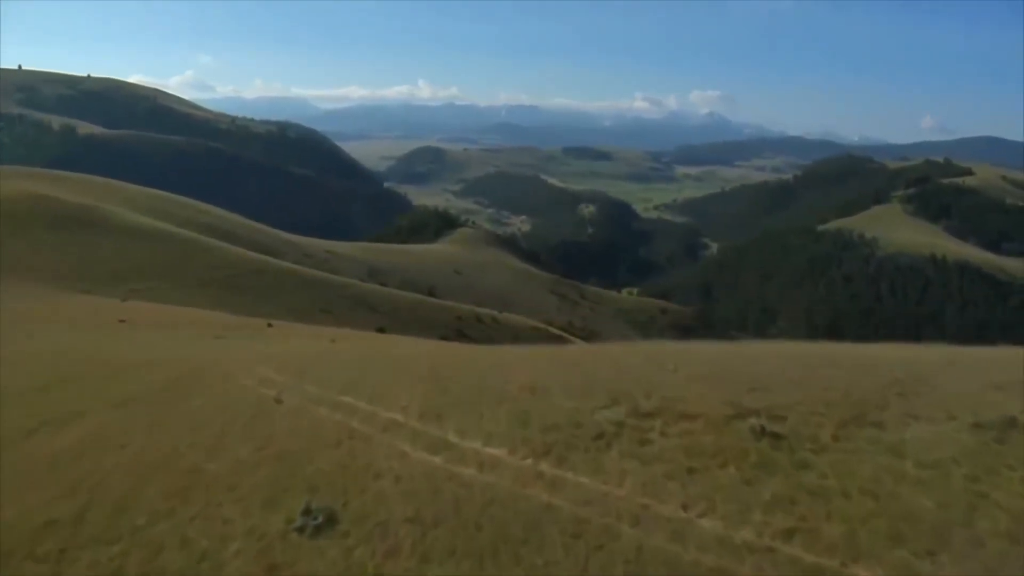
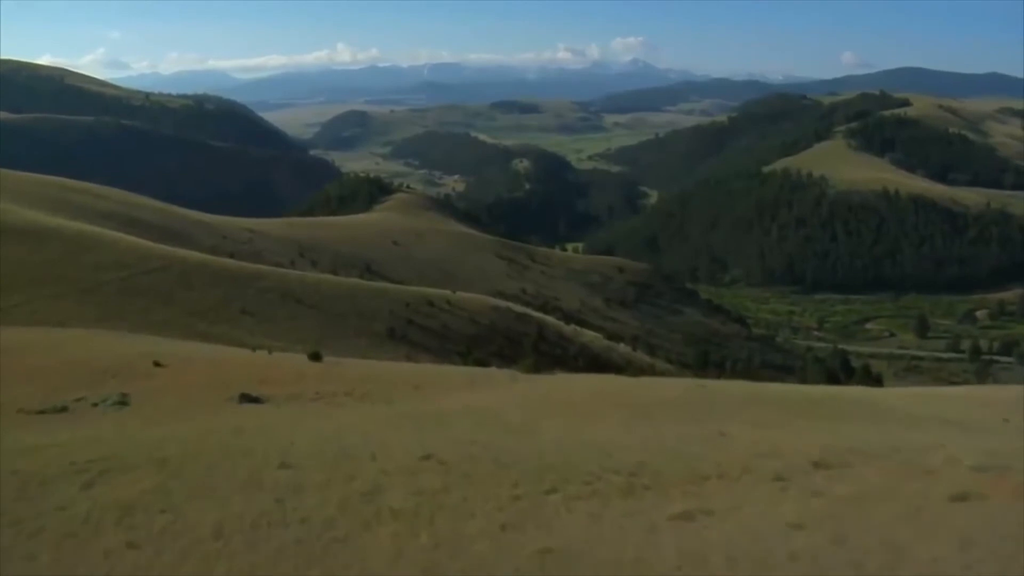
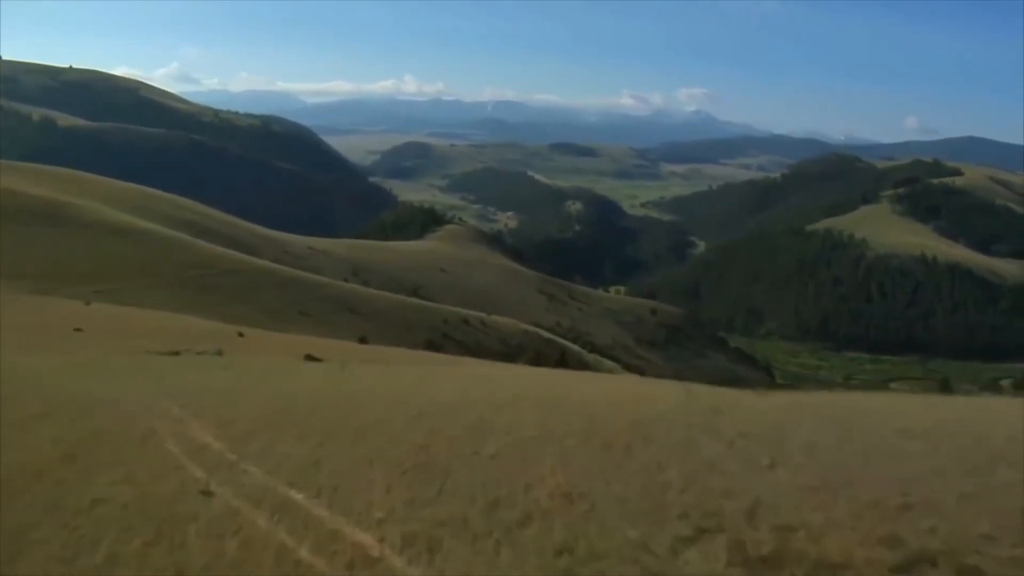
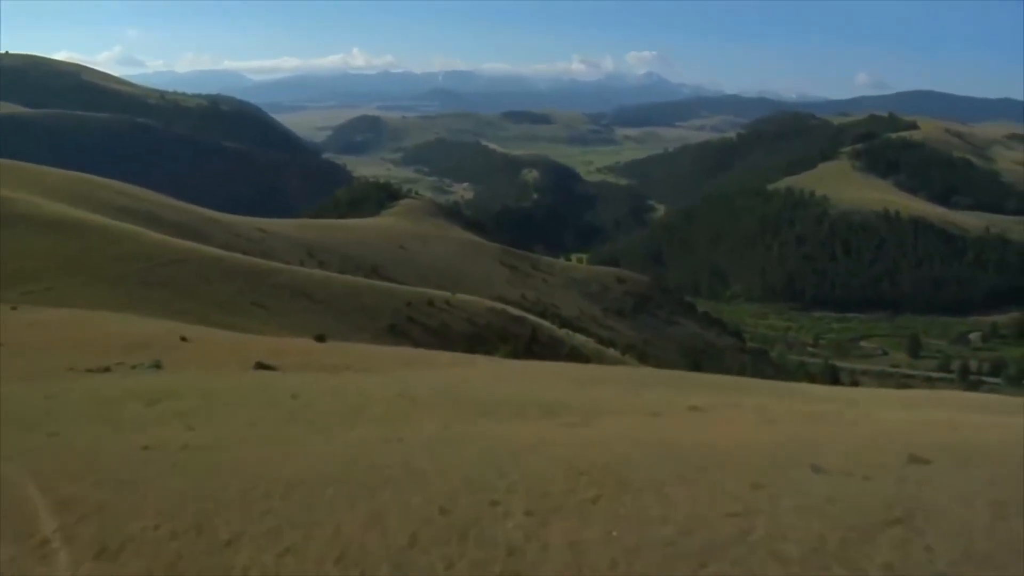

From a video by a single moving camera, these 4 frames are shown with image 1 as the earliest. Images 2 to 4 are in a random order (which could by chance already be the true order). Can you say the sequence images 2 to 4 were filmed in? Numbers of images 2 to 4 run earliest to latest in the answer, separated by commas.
3, 4, 2
